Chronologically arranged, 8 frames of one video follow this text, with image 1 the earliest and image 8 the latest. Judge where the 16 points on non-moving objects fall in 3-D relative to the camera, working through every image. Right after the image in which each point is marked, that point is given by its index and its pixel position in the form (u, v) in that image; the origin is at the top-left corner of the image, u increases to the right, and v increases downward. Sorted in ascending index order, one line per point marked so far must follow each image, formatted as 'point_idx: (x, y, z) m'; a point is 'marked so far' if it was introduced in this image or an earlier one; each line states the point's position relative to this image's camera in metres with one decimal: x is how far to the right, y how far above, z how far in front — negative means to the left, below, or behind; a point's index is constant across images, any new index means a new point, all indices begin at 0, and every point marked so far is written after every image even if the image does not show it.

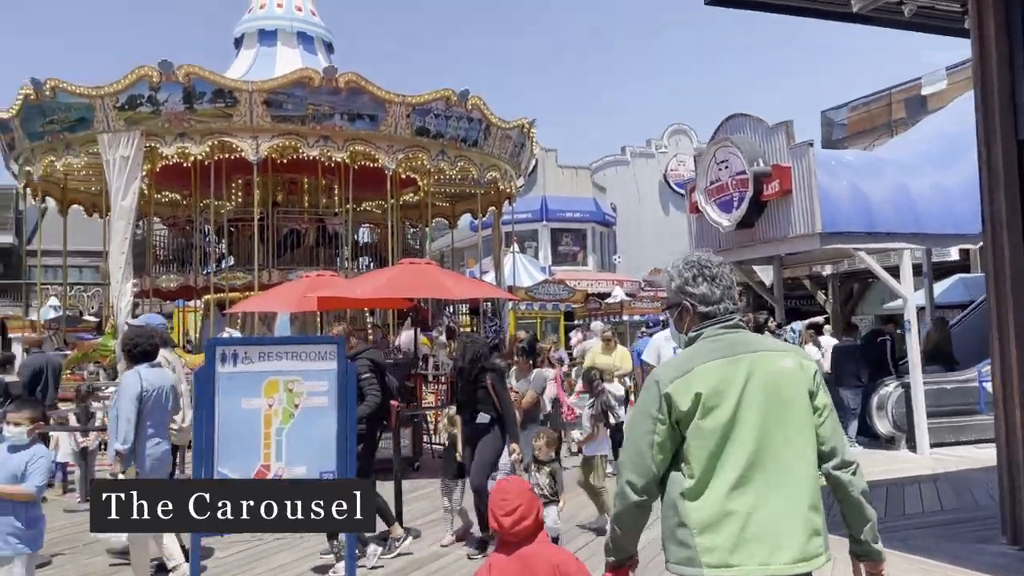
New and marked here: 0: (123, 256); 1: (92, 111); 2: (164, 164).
0: (-6.8, +0.6, +14.3) m
1: (-7.4, +3.1, +14.4) m
2: (-7.3, +2.6, +17.1) m
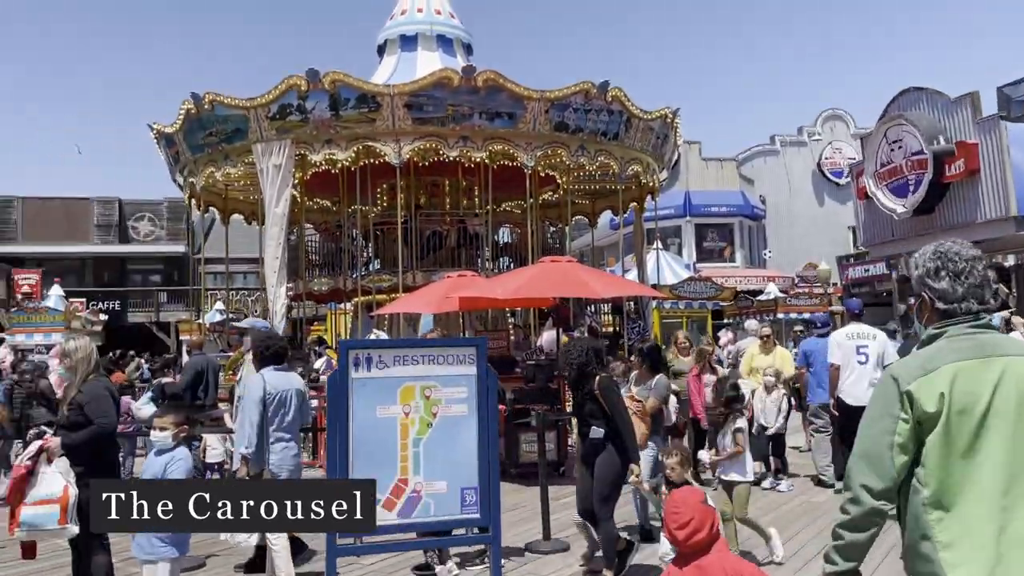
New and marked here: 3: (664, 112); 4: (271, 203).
0: (-4.3, +0.5, +14.8) m
1: (-4.9, +3.0, +15.0) m
2: (-4.3, +2.5, +17.7) m
3: (+3.2, +3.7, +17.0) m
4: (-4.4, +1.5, +14.8) m
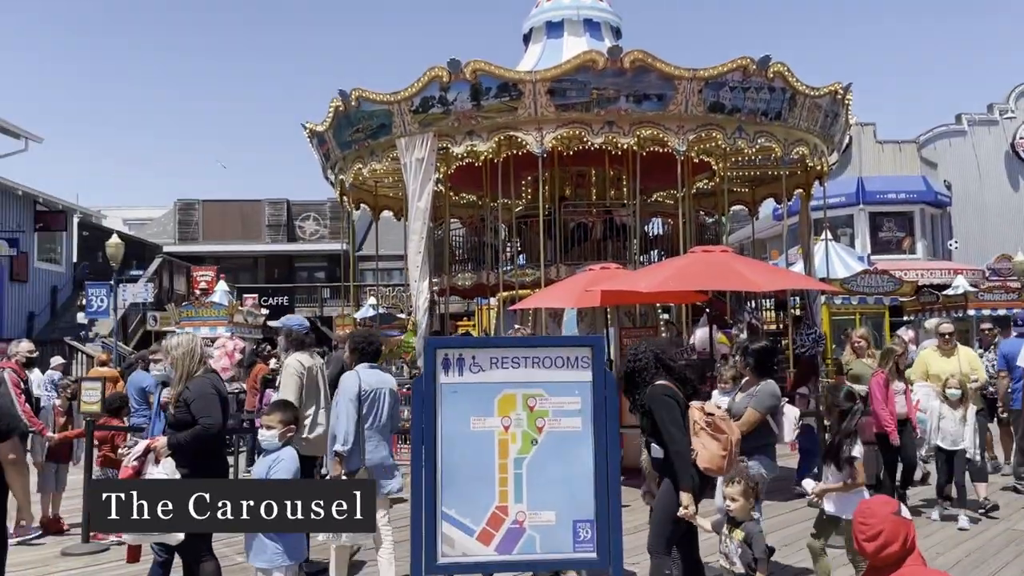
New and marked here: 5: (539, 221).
0: (-1.7, +0.6, +14.7) m
1: (-2.2, +3.1, +15.0) m
2: (-1.1, +2.7, +17.5) m
3: (+6.0, +3.8, +15.4) m
4: (-1.8, +1.6, +14.7) m
5: (+0.6, +1.4, +17.3) m
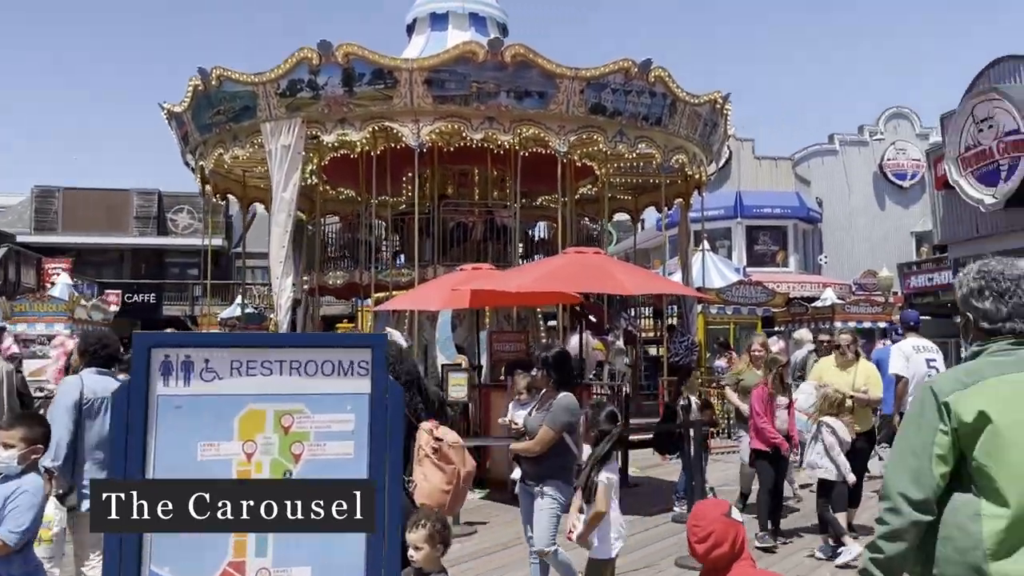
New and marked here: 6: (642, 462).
0: (-3.8, +0.6, +13.6) m
1: (-4.4, +3.2, +13.9) m
2: (-3.6, +2.7, +16.5) m
3: (+3.8, +3.6, +15.4) m
4: (-3.9, +1.7, +13.6) m
5: (-1.9, +1.4, +16.6) m
6: (+1.8, -2.5, +11.6) m
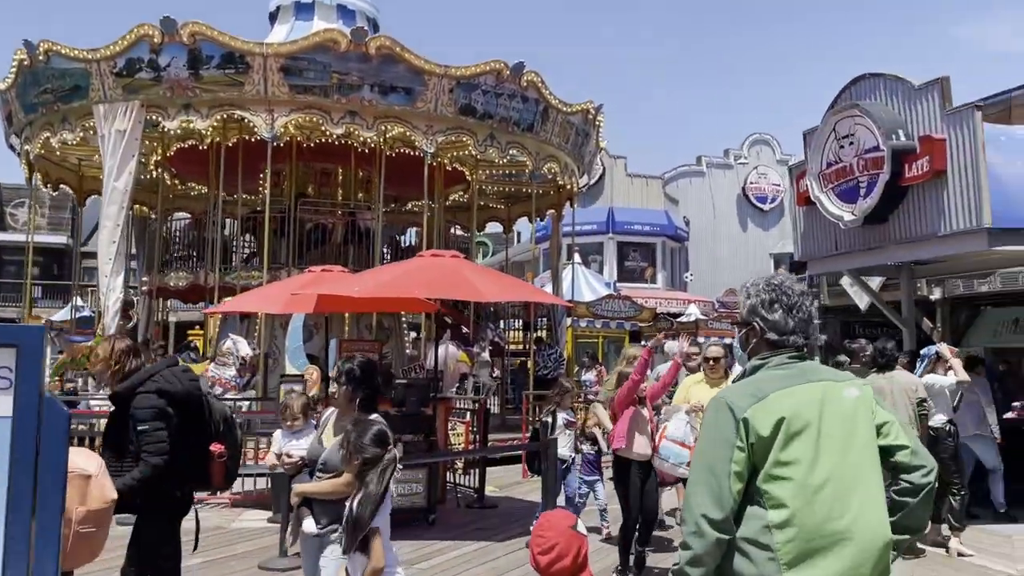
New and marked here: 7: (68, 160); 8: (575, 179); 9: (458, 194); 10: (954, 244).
0: (-6.0, +0.6, +12.3) m
1: (-6.5, +3.2, +12.5) m
2: (-6.2, +2.6, +15.1) m
3: (+1.4, +3.4, +15.2) m
4: (-6.0, +1.7, +12.3) m
5: (-4.5, +1.3, +15.5) m
6: (-0.1, -2.6, +11.0) m
7: (-8.6, +2.5, +16.0) m
8: (+1.3, +2.2, +16.4) m
9: (-1.3, +2.2, +19.5) m
10: (+4.5, +0.5, +8.3) m
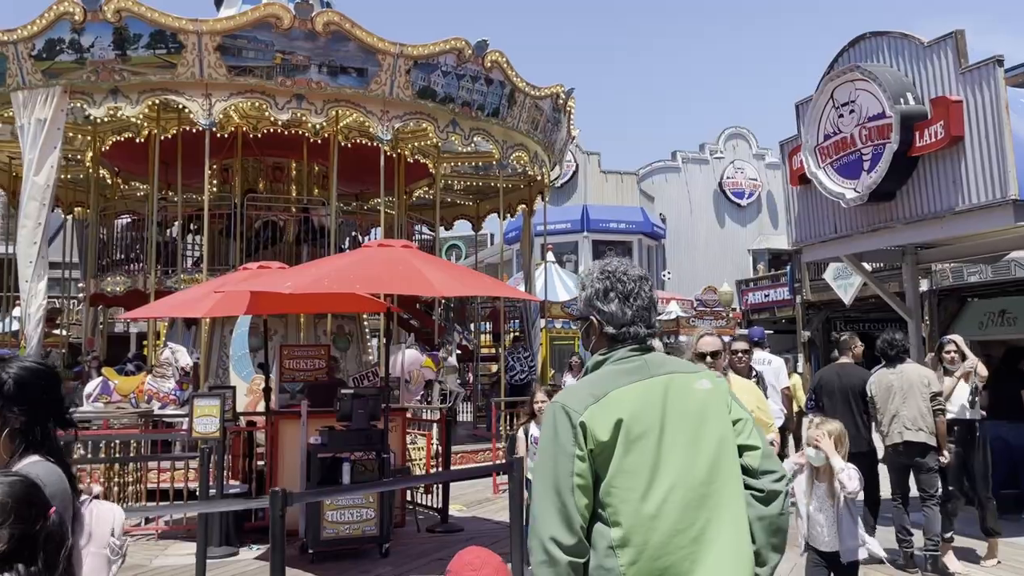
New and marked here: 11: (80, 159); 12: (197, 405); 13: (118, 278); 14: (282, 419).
0: (-6.4, +0.6, +11.0) m
1: (-7.0, +3.1, +11.2) m
2: (-6.8, +2.5, +13.9) m
3: (+0.7, +3.4, +14.2) m
4: (-6.5, +1.6, +11.0) m
5: (-5.1, +1.2, +14.2) m
6: (-0.5, -2.6, +9.9) m
7: (-9.2, +2.3, +14.7) m
8: (+0.6, +2.2, +15.3) m
9: (-2.0, +2.2, +18.4) m
10: (+4.1, +0.6, +7.3) m
11: (-7.9, +2.4, +15.0) m
12: (-2.6, -1.0, +6.7) m
13: (-6.7, +0.2, +14.0) m
14: (-2.3, -1.3, +8.3) m
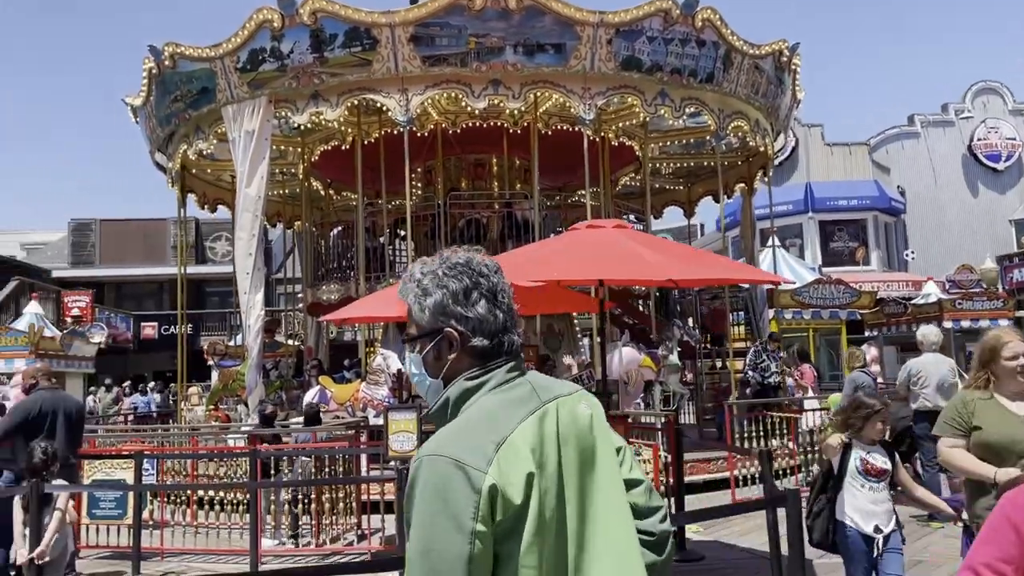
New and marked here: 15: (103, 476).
0: (-3.6, +0.4, +11.1) m
1: (-4.2, +2.9, +11.5) m
2: (-3.3, +2.4, +14.0) m
3: (+4.0, +3.7, +12.4) m
4: (-3.7, +1.5, +11.2) m
5: (-1.5, +1.2, +13.9) m
6: (+2.0, -2.4, +8.6) m
7: (-5.4, +2.1, +15.4) m
8: (+4.3, +2.5, +13.6) m
9: (+2.5, +2.3, +17.2) m
10: (+5.7, +1.0, +4.9) m
11: (-4.1, +2.2, +15.3) m
12: (-0.8, -1.0, +6.0) m
13: (-3.1, +0.1, +14.1) m
14: (-0.2, -1.3, +7.5) m
15: (-4.0, -1.8, +7.9) m
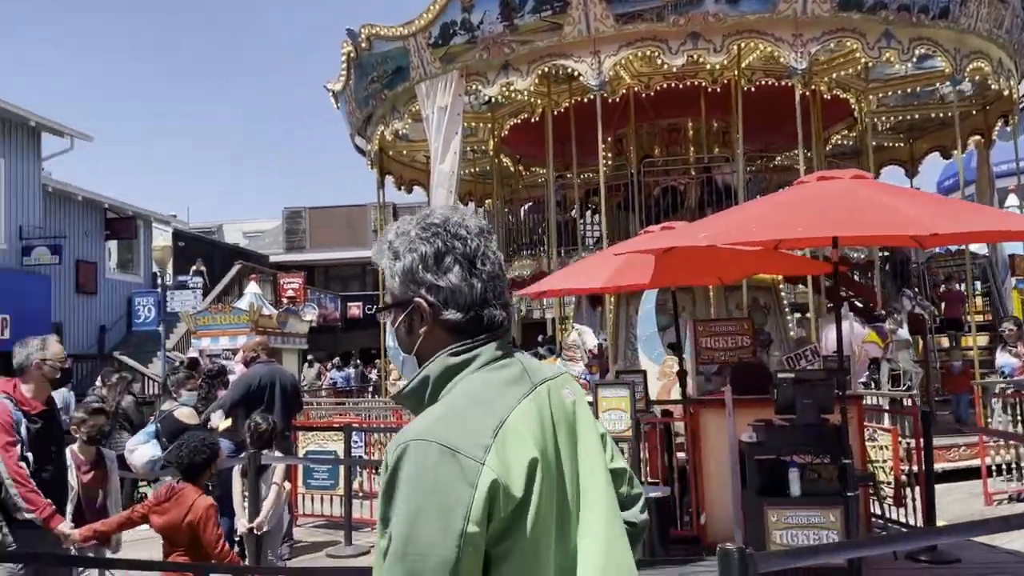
0: (-0.9, +0.7, +11.1) m
1: (-1.5, +3.3, +11.6) m
2: (0.0, +2.8, +13.8) m
3: (+6.7, +4.2, +10.6) m
4: (-1.0, +1.8, +11.2) m
5: (+1.7, +1.6, +13.4) m
6: (+4.1, -2.1, +7.5) m
7: (-1.8, +2.5, +15.7) m
8: (+7.2, +3.0, +11.7) m
9: (+6.3, +2.9, +15.6) m
10: (+6.7, +1.2, +3.0) m
11: (-0.5, +2.6, +15.3) m
12: (+0.6, -0.7, +5.5) m
13: (+0.3, +0.5, +14.0) m
14: (+1.6, -1.0, +6.9) m
15: (-2.0, -1.6, +8.2) m
